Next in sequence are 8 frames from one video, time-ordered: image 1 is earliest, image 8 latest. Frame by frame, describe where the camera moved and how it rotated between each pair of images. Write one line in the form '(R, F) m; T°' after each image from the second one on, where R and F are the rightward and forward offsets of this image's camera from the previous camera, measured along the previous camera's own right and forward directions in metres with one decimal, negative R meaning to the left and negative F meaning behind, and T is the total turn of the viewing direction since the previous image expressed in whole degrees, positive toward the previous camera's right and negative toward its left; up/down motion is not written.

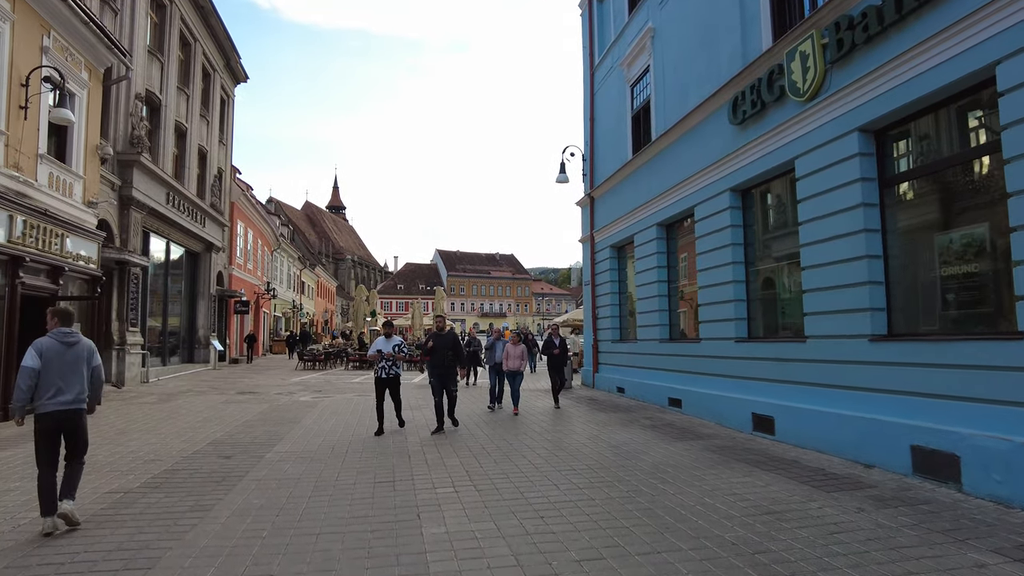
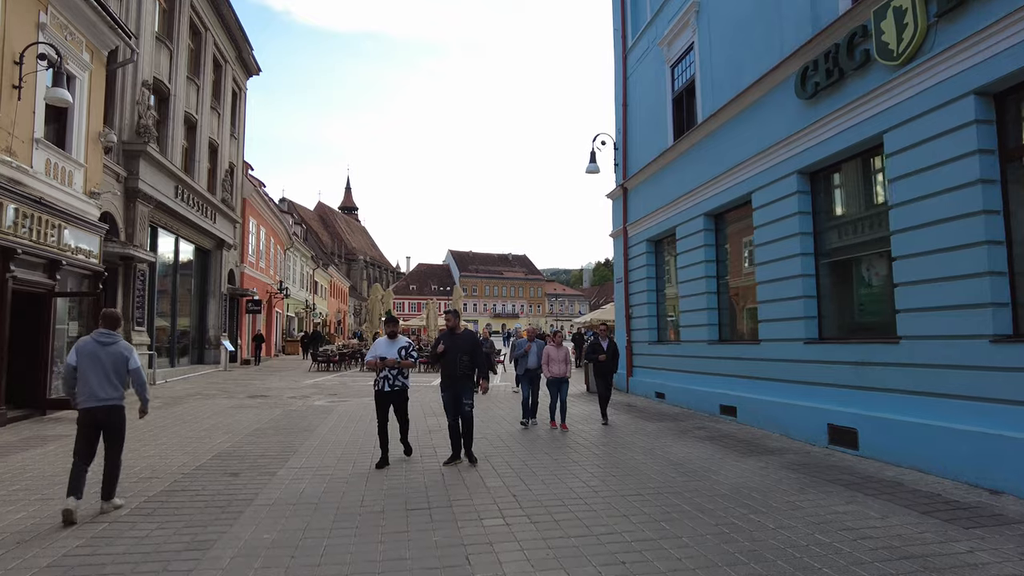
(-0.4, +1.1) m; -1°
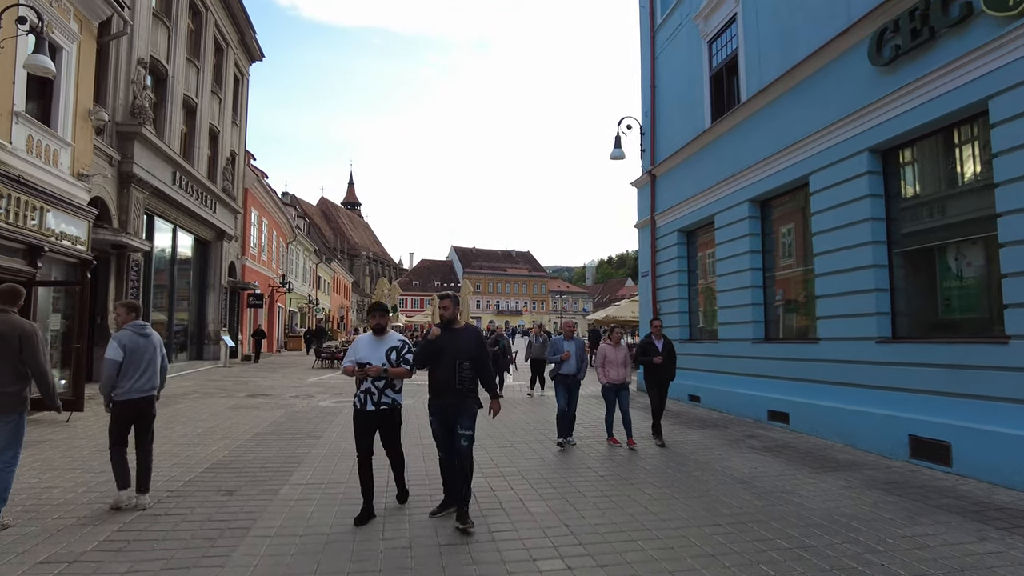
(-0.4, +1.1) m; 0°
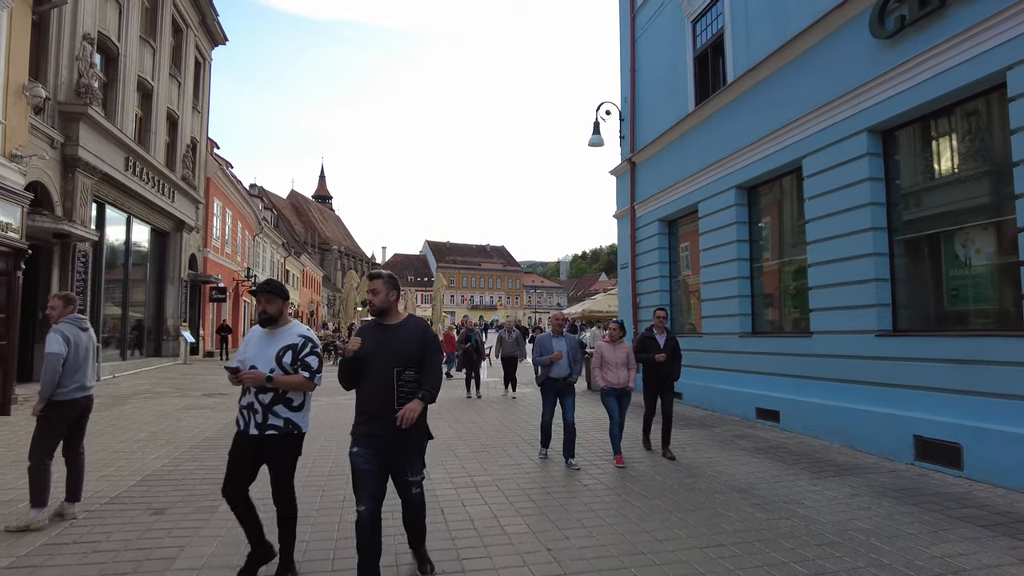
(0.0, +0.7) m; +2°
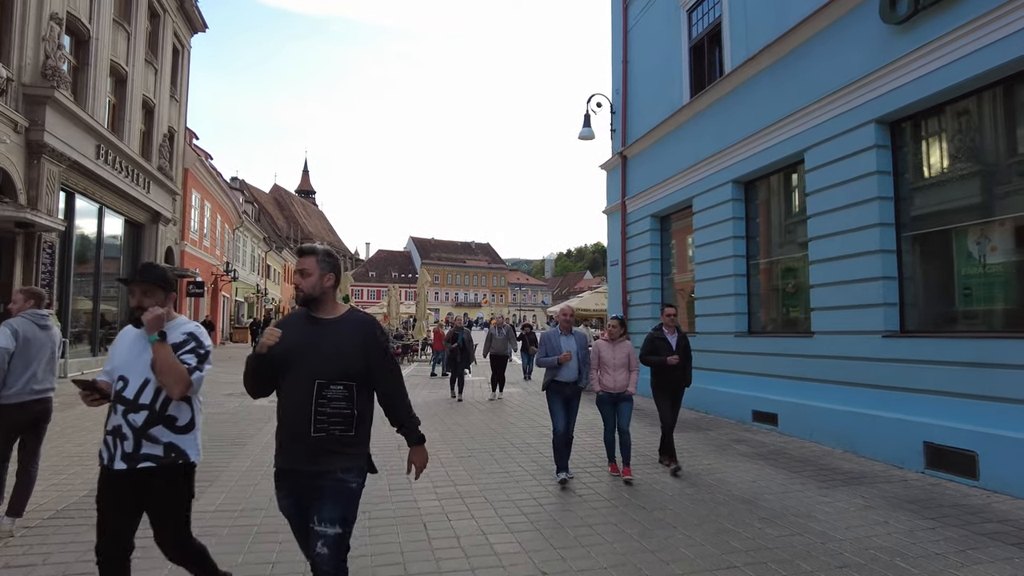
(-0.1, +0.5) m; +1°
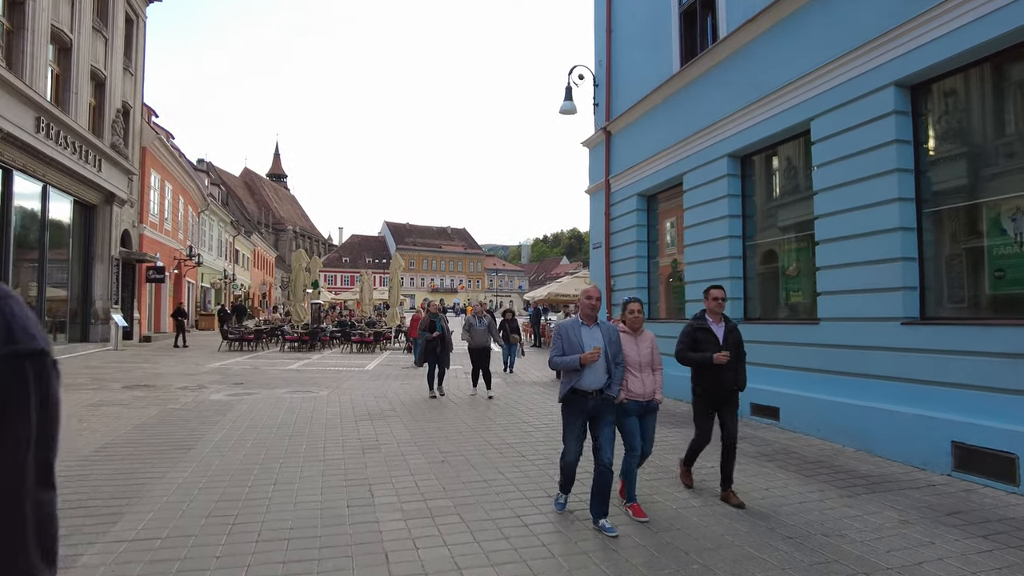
(0.0, +0.9) m; +2°
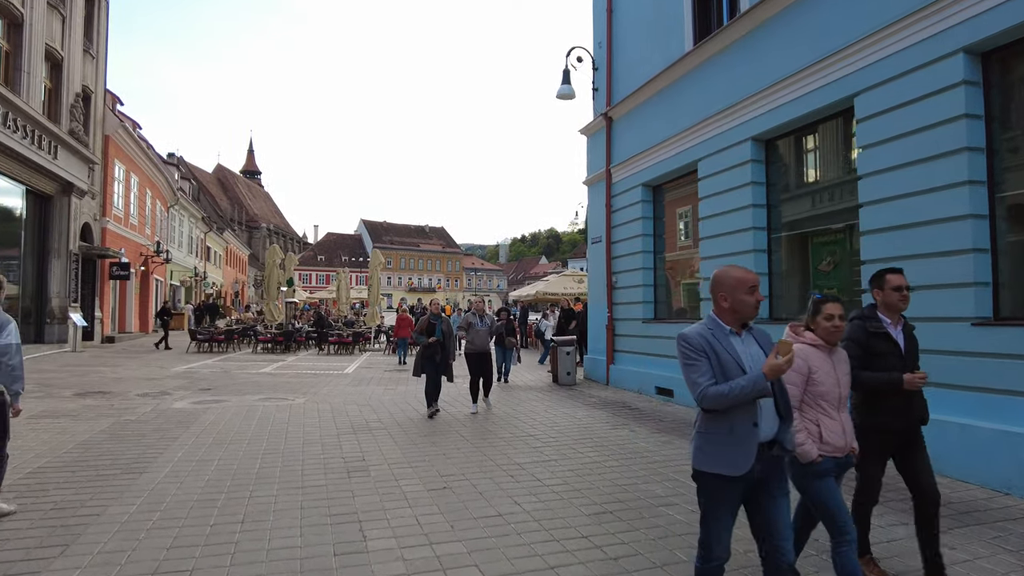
(-0.3, +1.0) m; +2°
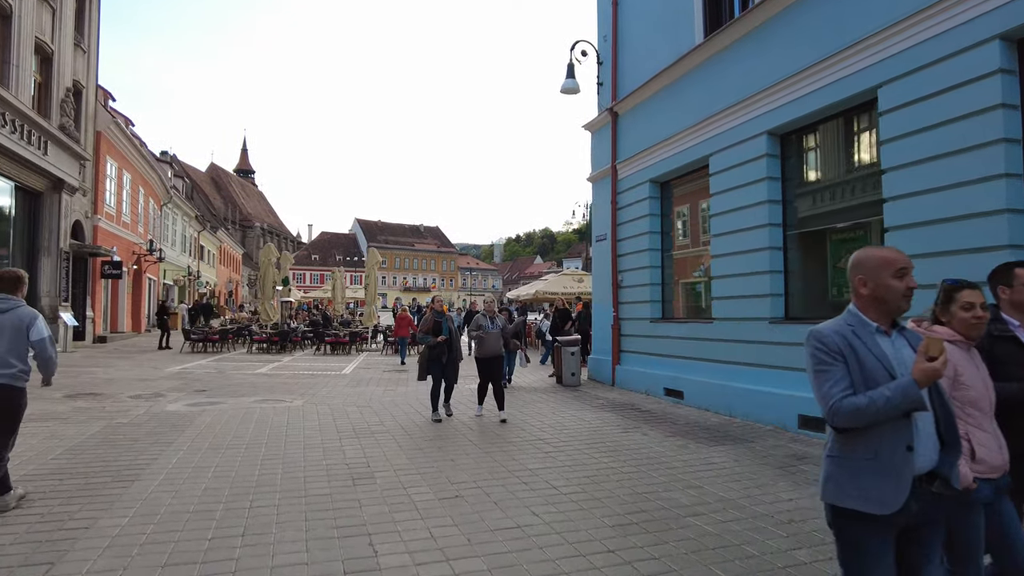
(-0.2, +0.3) m; +1°
